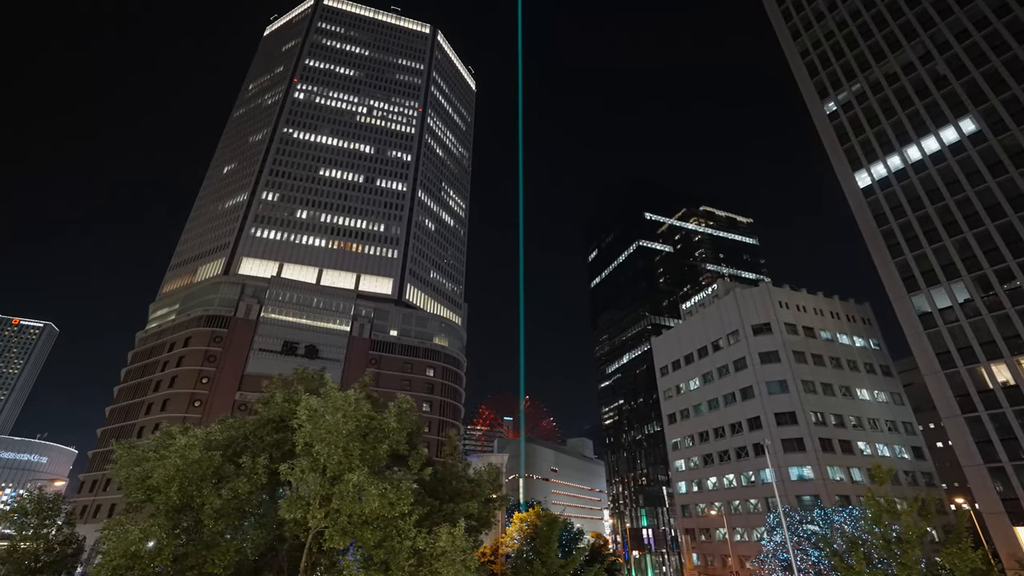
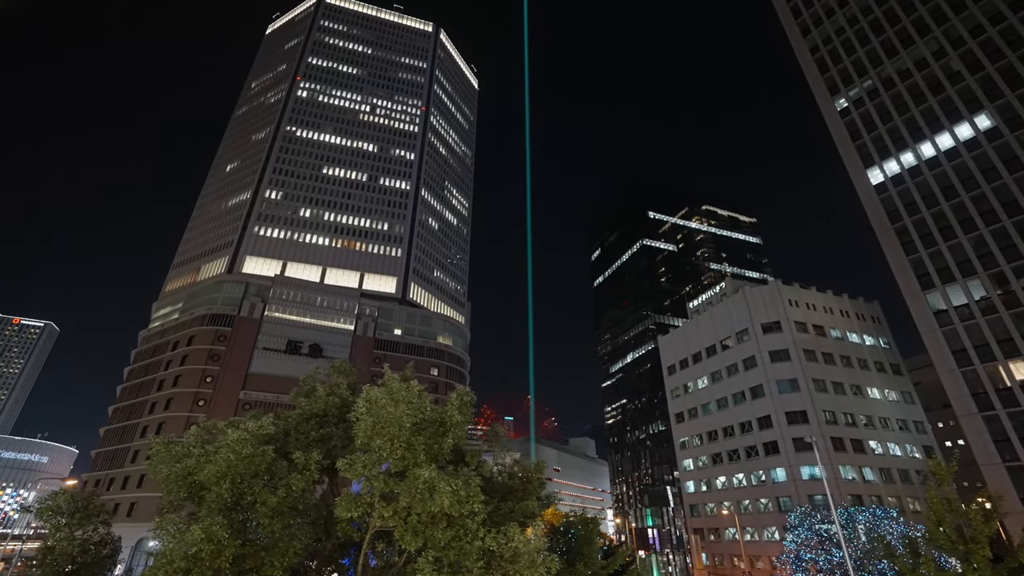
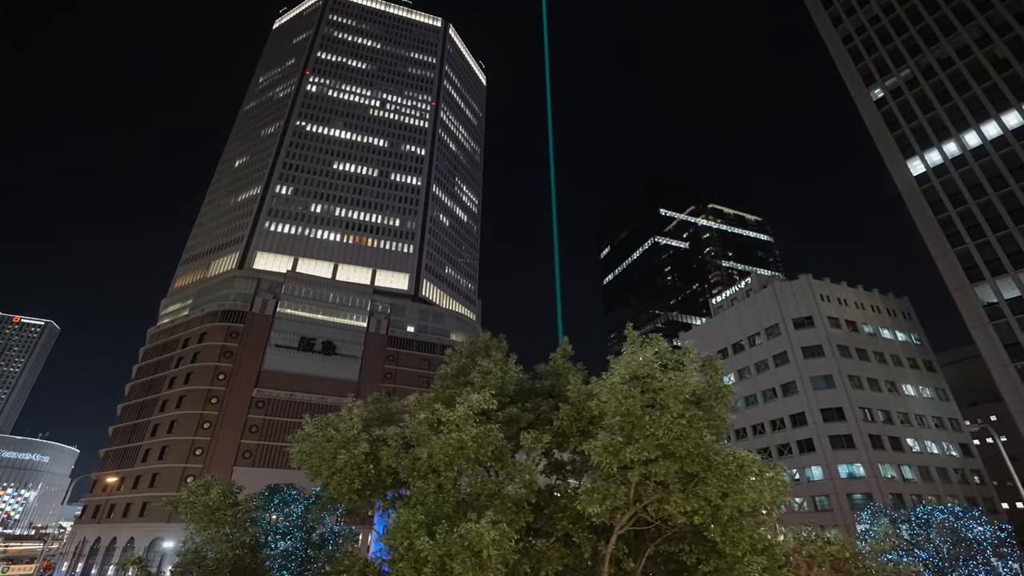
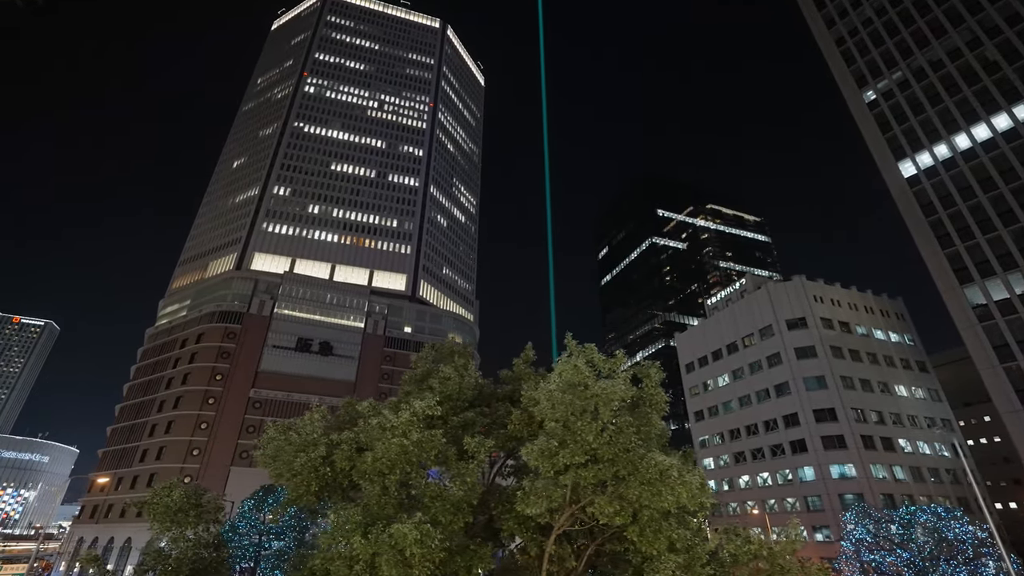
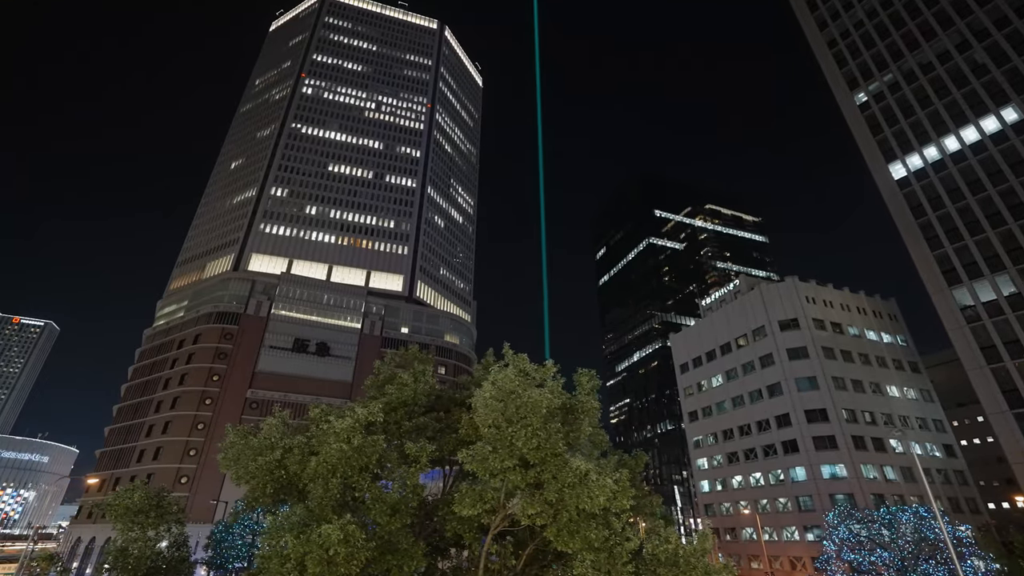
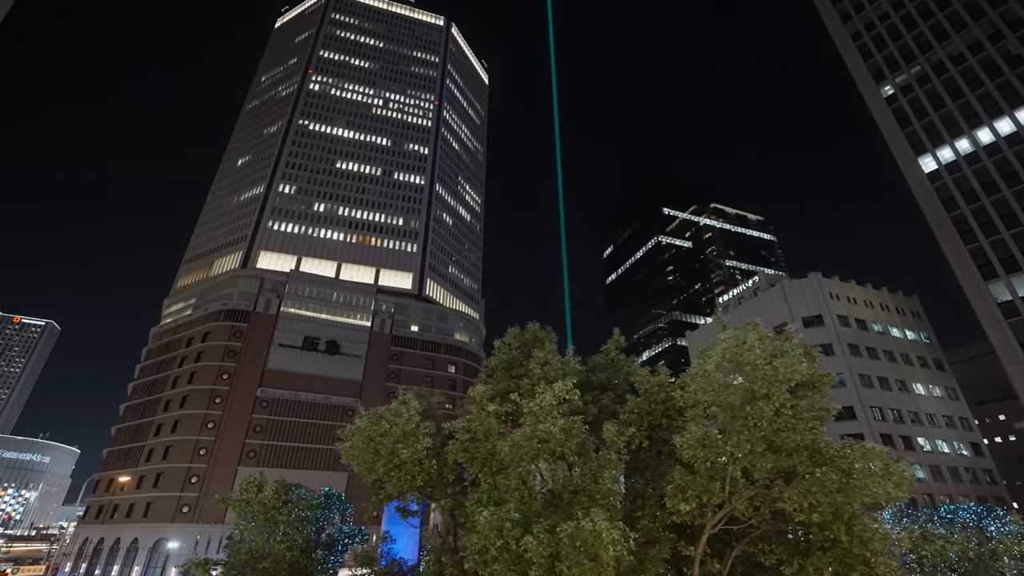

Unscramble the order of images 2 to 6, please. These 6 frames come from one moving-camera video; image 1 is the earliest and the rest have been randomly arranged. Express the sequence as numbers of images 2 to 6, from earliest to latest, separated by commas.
2, 5, 4, 3, 6
